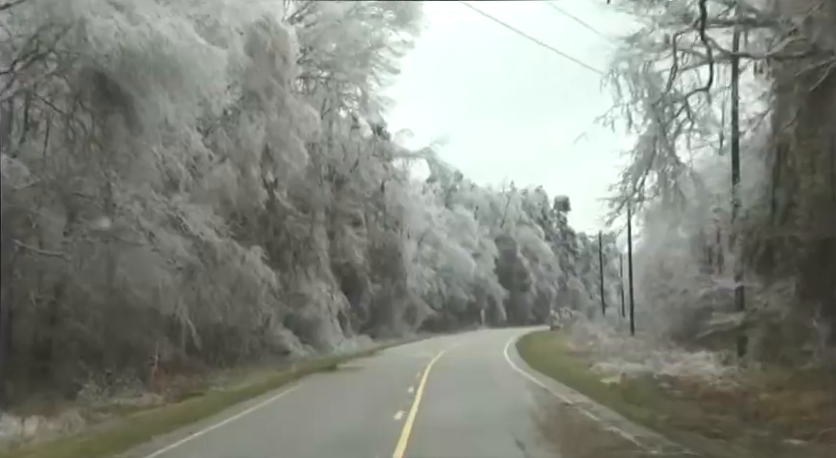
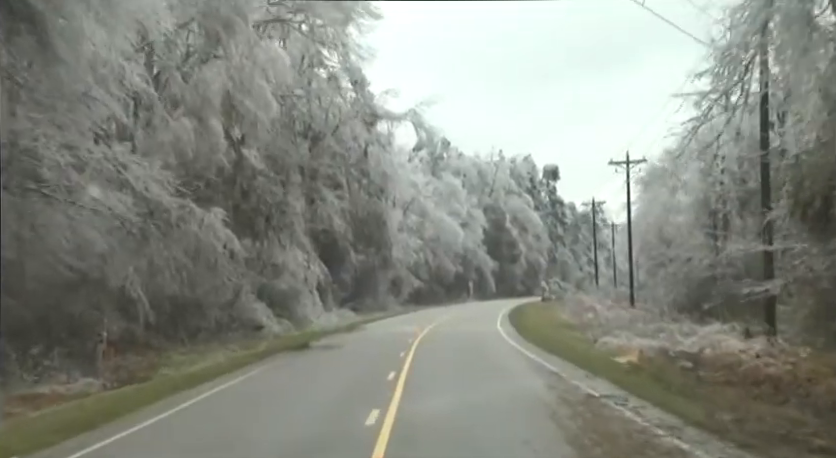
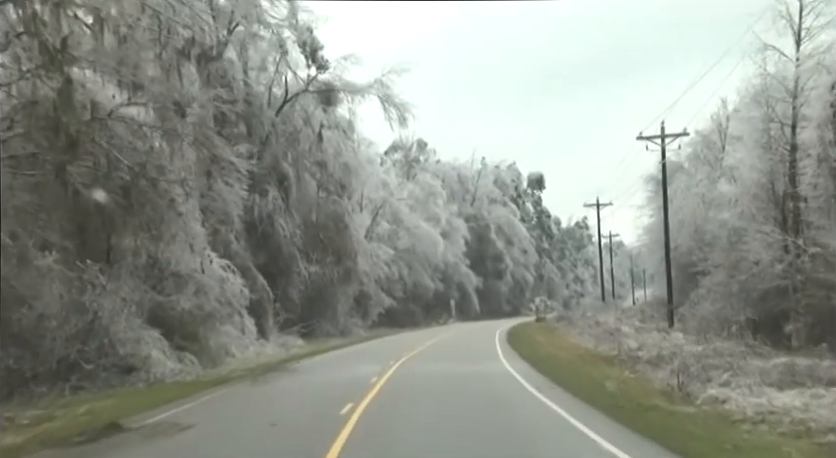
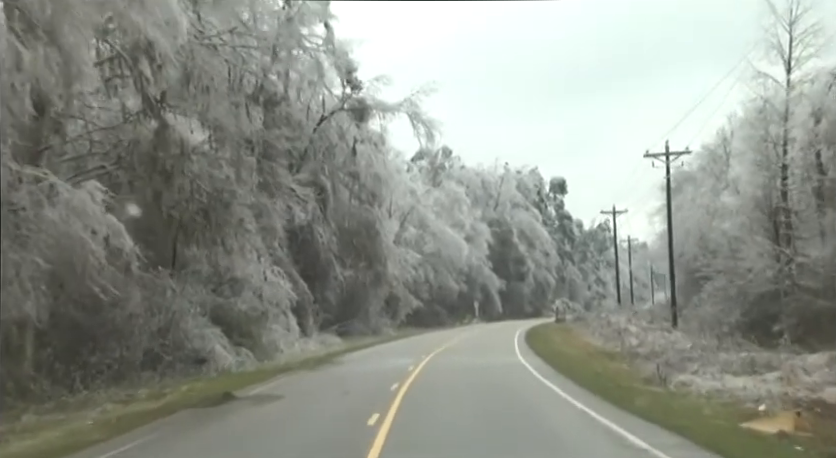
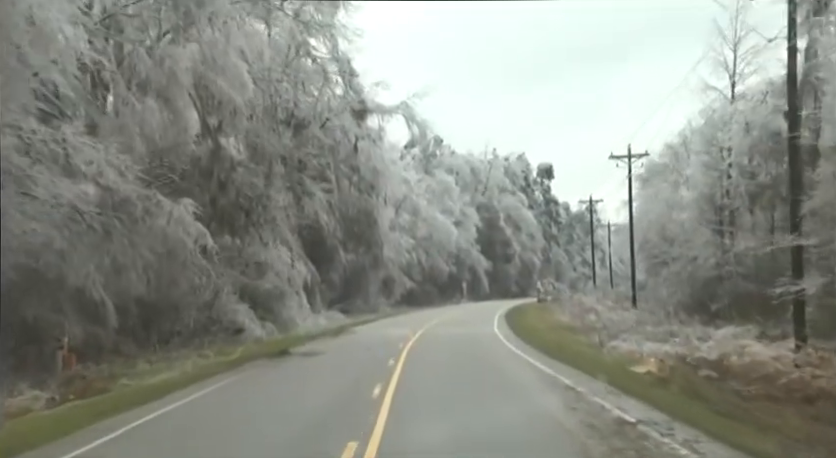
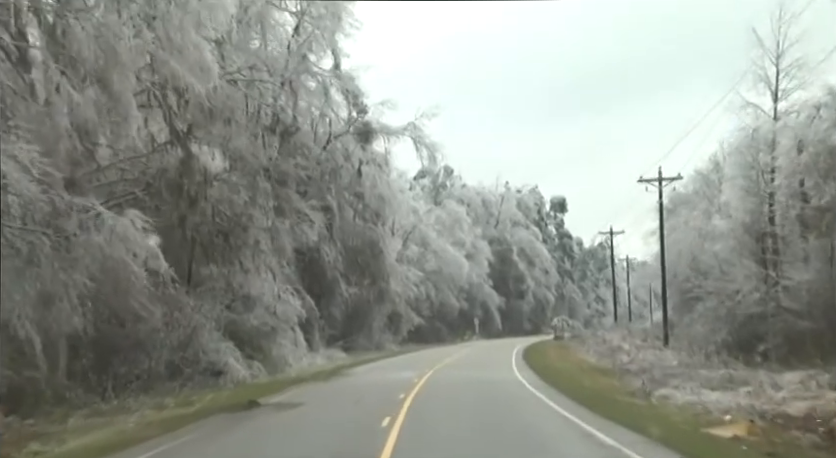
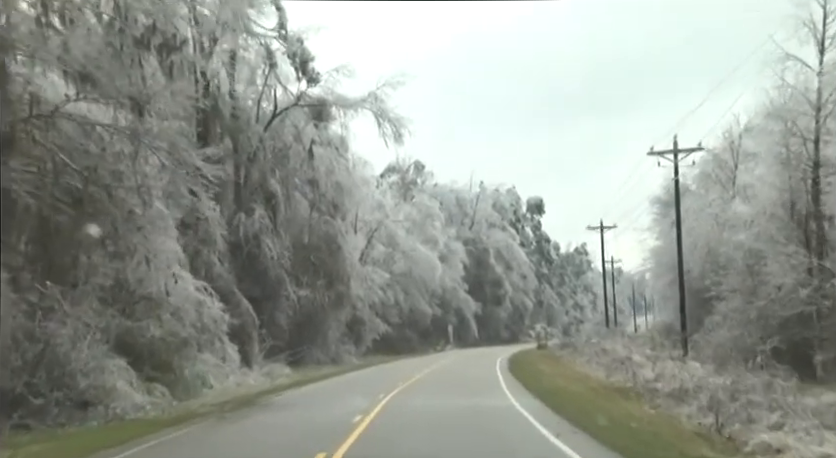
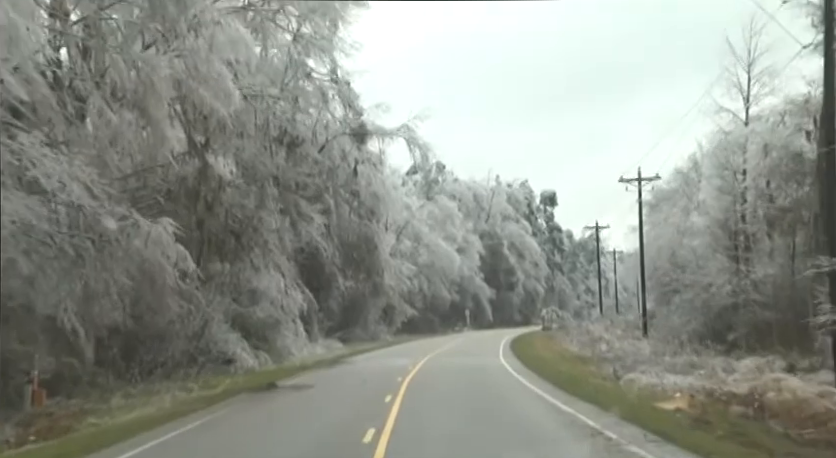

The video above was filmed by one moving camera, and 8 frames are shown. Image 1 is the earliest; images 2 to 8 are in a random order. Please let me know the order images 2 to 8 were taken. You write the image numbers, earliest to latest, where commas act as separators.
2, 5, 8, 6, 4, 3, 7
